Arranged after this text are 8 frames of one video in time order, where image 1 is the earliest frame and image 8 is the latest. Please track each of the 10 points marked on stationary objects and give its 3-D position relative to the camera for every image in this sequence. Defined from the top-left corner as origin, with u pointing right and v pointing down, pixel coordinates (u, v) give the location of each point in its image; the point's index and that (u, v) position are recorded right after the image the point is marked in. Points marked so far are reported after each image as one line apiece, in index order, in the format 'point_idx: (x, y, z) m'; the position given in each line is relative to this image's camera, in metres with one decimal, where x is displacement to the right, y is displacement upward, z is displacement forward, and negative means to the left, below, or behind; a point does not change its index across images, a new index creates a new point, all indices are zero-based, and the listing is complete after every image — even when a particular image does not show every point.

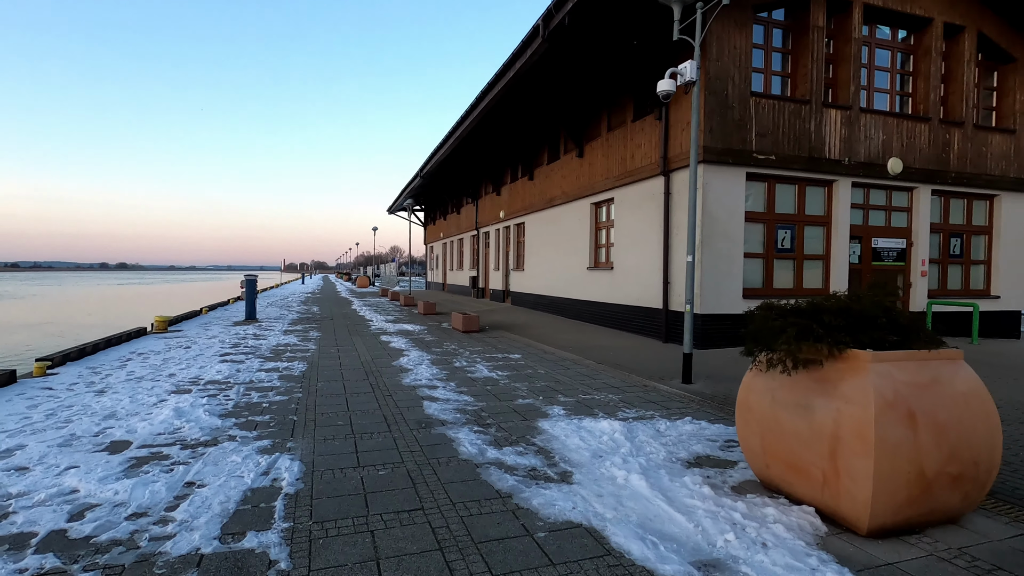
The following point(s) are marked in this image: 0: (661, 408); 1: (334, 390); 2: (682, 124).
0: (+1.7, -1.3, +6.0) m
1: (-2.2, -1.3, +6.6) m
2: (+3.4, +3.3, +10.7) m
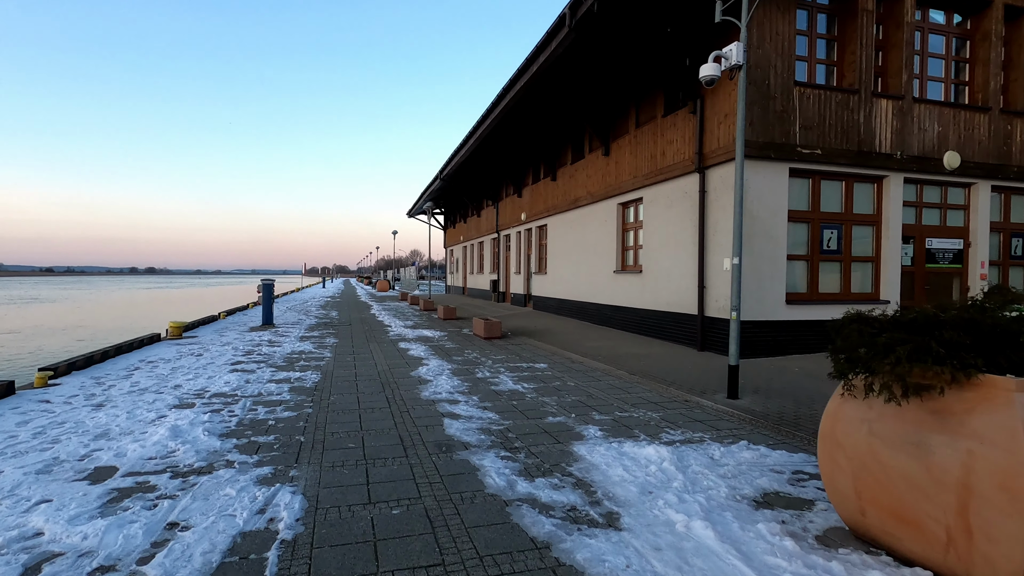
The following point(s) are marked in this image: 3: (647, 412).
0: (+2.0, -1.4, +5.4) m
1: (-1.8, -1.3, +6.0) m
2: (+3.9, +3.2, +10.0) m
3: (+1.5, -1.4, +6.0) m
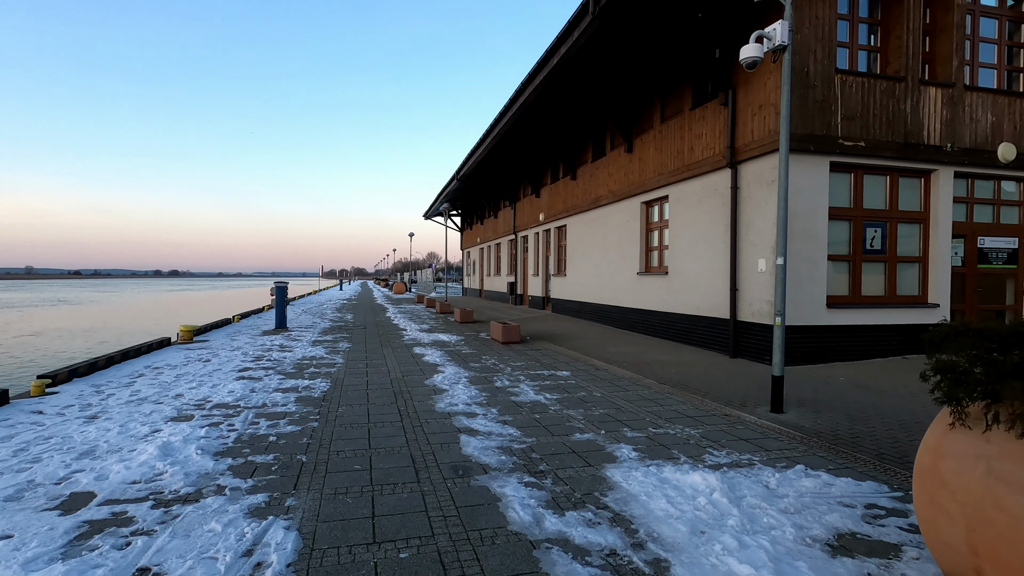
0: (+2.2, -1.4, +4.8) m
1: (-1.6, -1.4, +5.6) m
2: (+4.2, +3.1, +9.3) m
3: (+1.7, -1.4, +5.4) m
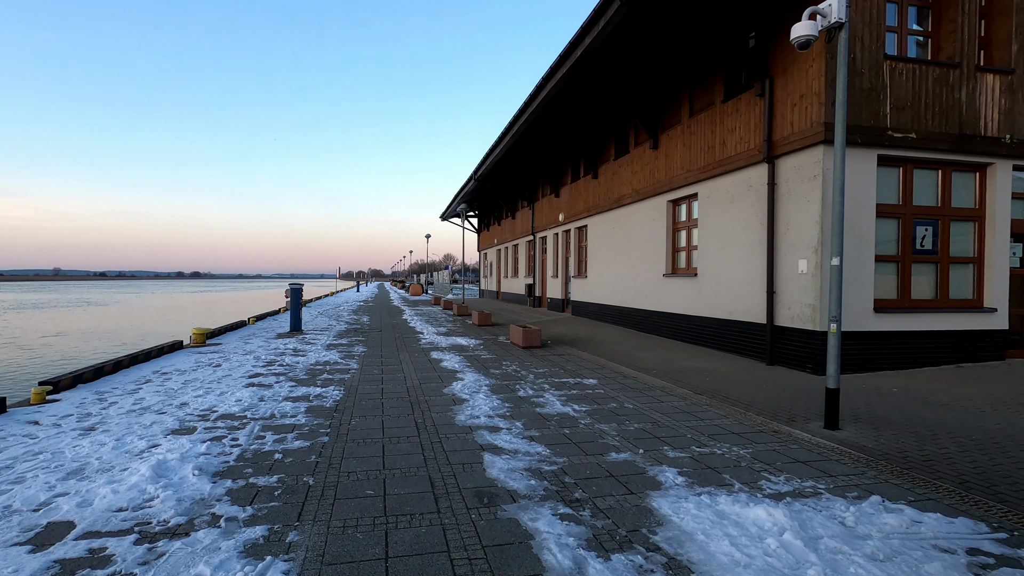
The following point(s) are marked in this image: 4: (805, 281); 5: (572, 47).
0: (+2.4, -1.5, +4.2) m
1: (-1.4, -1.4, +5.1) m
2: (+4.6, +3.1, +8.7) m
3: (+2.0, -1.4, +4.8) m
4: (+4.7, +0.1, +8.6) m
5: (+1.3, +5.2, +11.6) m
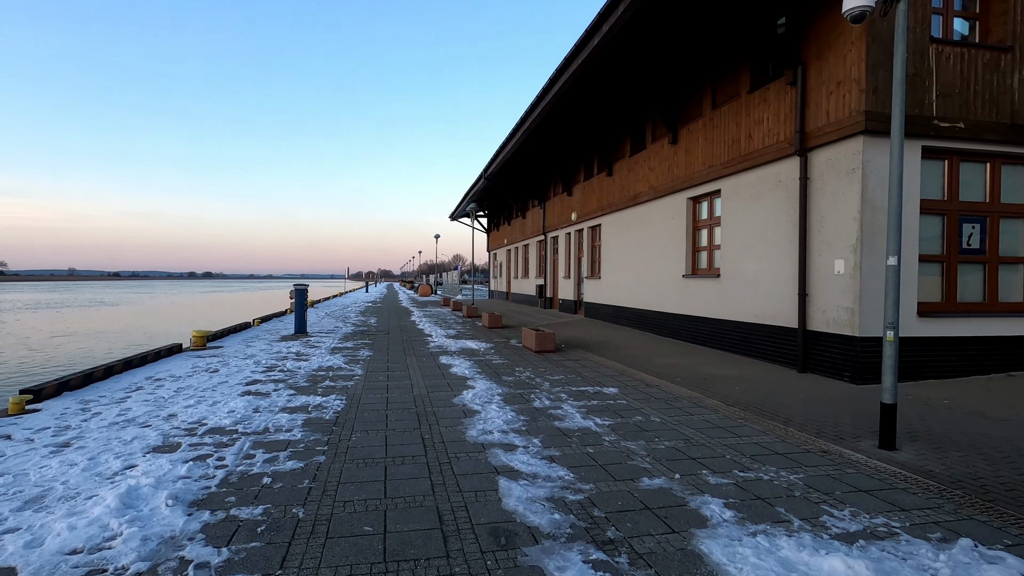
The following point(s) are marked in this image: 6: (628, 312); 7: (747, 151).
0: (+2.6, -1.5, +3.6) m
1: (-1.2, -1.4, +4.6) m
2: (+4.8, +3.1, +8.1) m
3: (+2.1, -1.5, +4.3) m
4: (+4.9, +0.1, +7.9) m
5: (+1.6, +5.2, +11.1) m
6: (+3.2, -0.7, +15.0) m
7: (+4.4, +2.6, +10.1) m
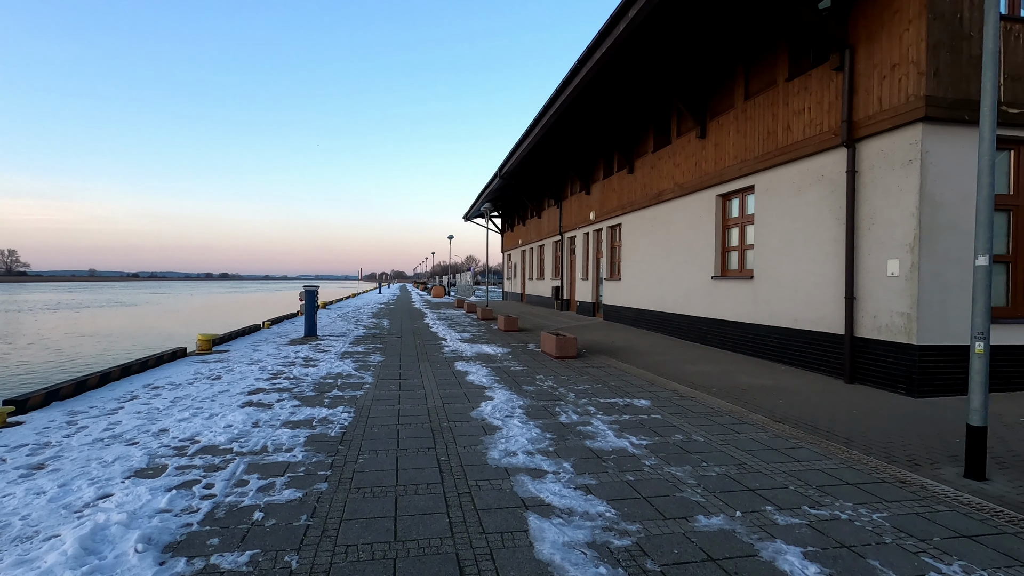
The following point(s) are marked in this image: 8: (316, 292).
0: (+2.7, -1.5, +3.0) m
1: (-1.0, -1.4, +4.0) m
2: (+5.1, +3.0, +7.4) m
3: (+2.3, -1.5, +3.6) m
4: (+5.2, 0.0, +7.2) m
5: (+1.9, +5.1, +10.4) m
6: (+3.7, -0.7, +14.4) m
7: (+4.7, +2.5, +9.4) m
8: (-4.9, -0.1, +13.5) m
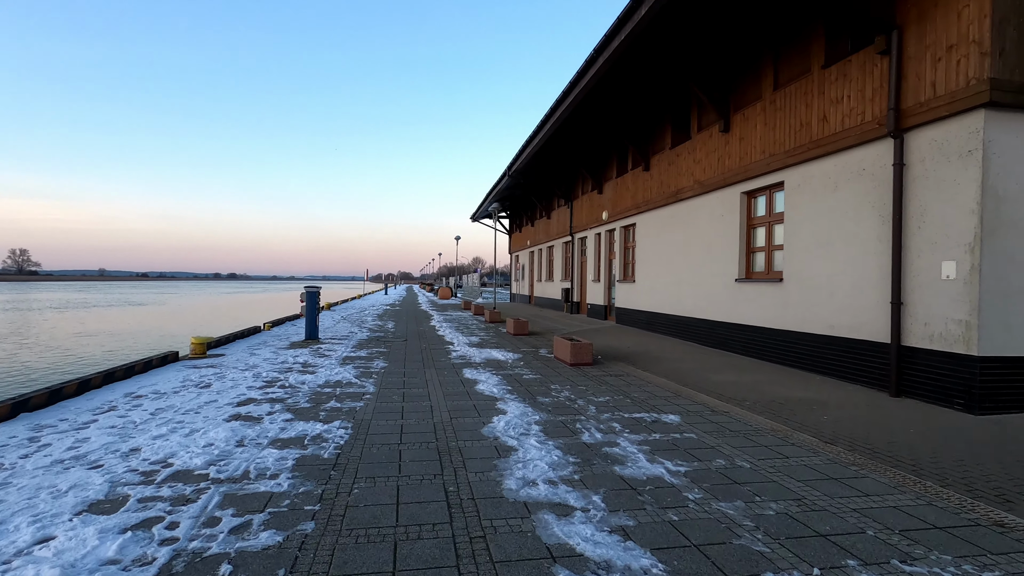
0: (+2.9, -1.5, +2.3) m
1: (-0.8, -1.4, +3.4) m
2: (+5.3, +3.0, +6.7) m
3: (+2.5, -1.5, +2.9) m
4: (+5.3, 0.0, +6.5) m
5: (+2.2, +5.1, +9.8) m
6: (+4.0, -0.8, +13.7) m
7: (+4.9, +2.5, +8.7) m
8: (-4.7, -0.1, +12.9) m
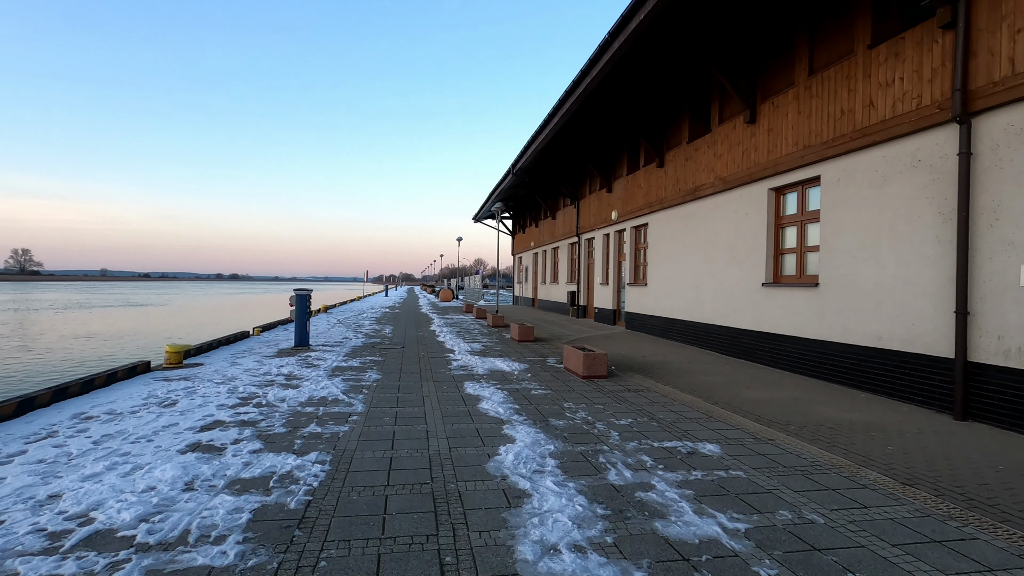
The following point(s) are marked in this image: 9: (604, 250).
0: (+3.0, -1.6, +1.3) m
1: (-0.8, -1.5, +2.5) m
2: (+5.4, +2.9, +5.8) m
3: (+2.5, -1.6, +2.0) m
4: (+5.4, -0.1, +5.6) m
5: (+2.3, +5.0, +8.9) m
6: (+4.1, -0.9, +12.7) m
7: (+5.1, +2.4, +7.7) m
8: (-4.5, -0.2, +12.0) m
9: (+3.2, +1.3, +18.8) m
